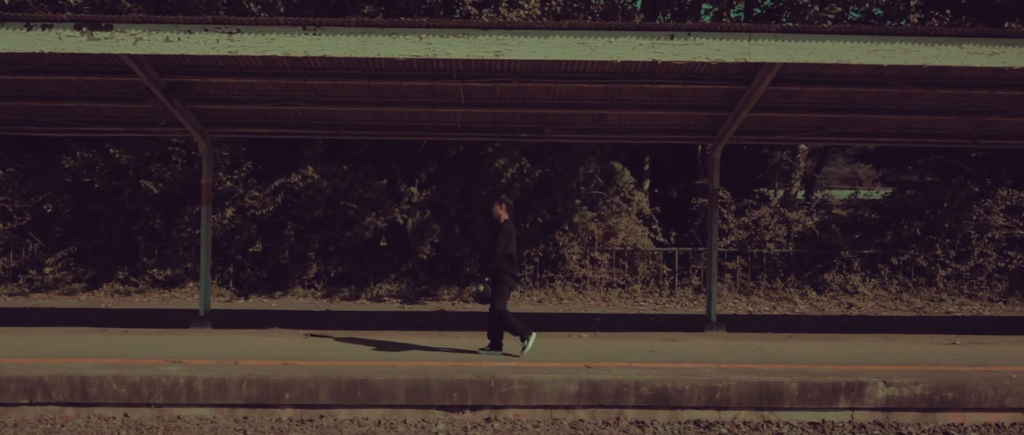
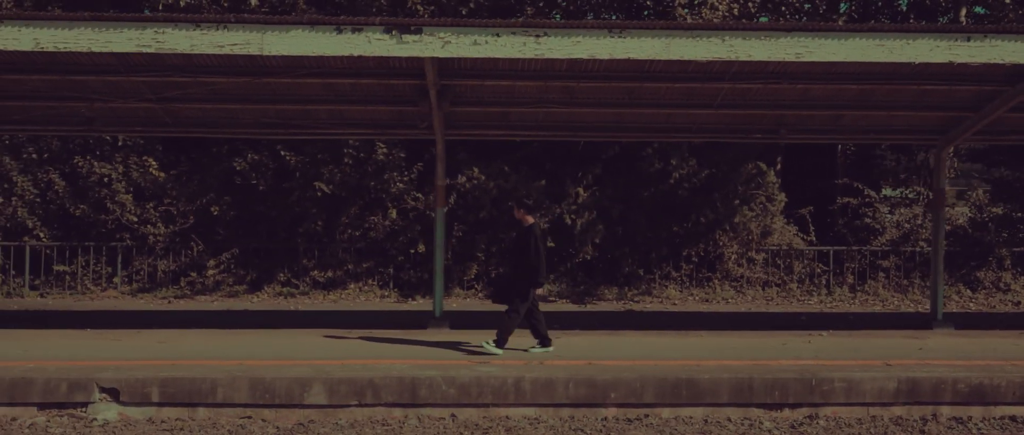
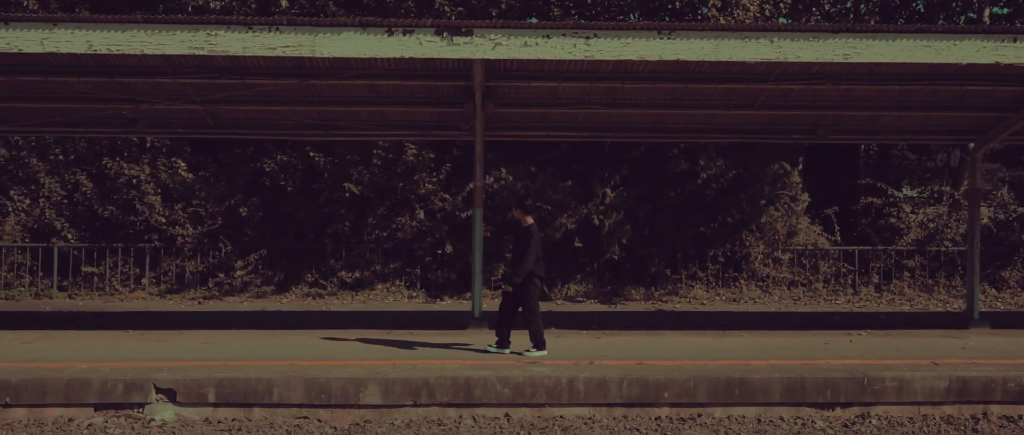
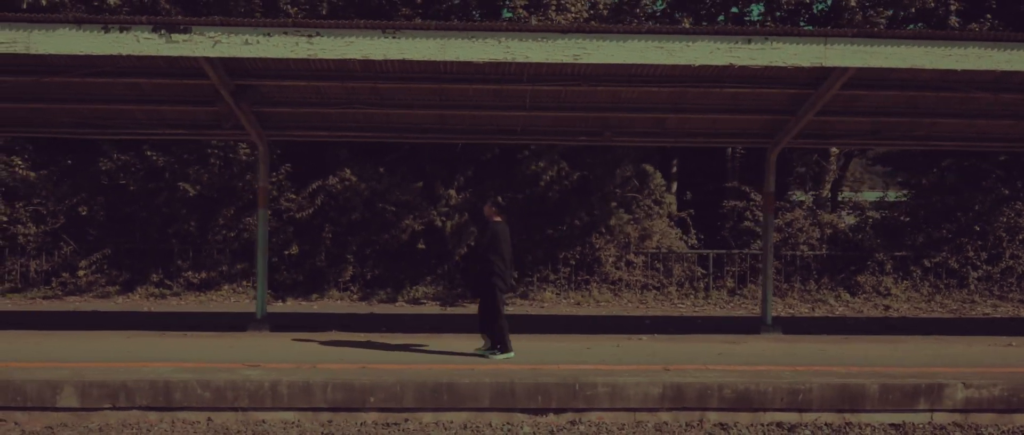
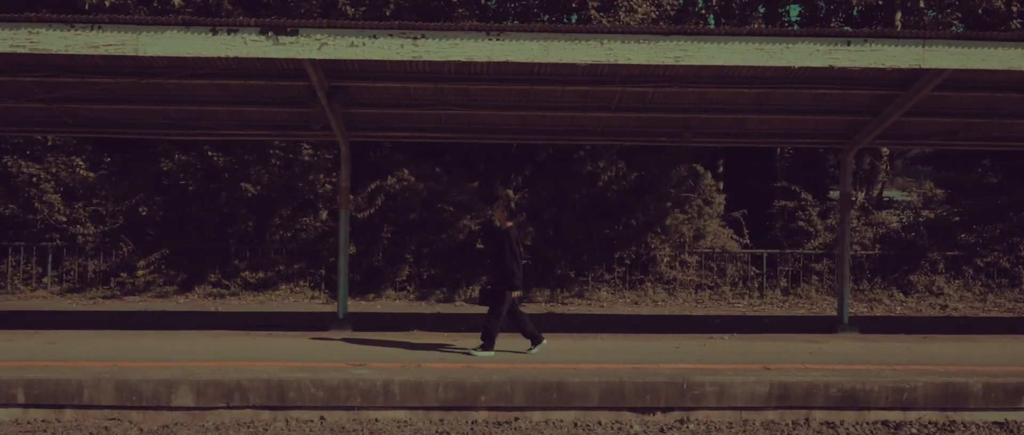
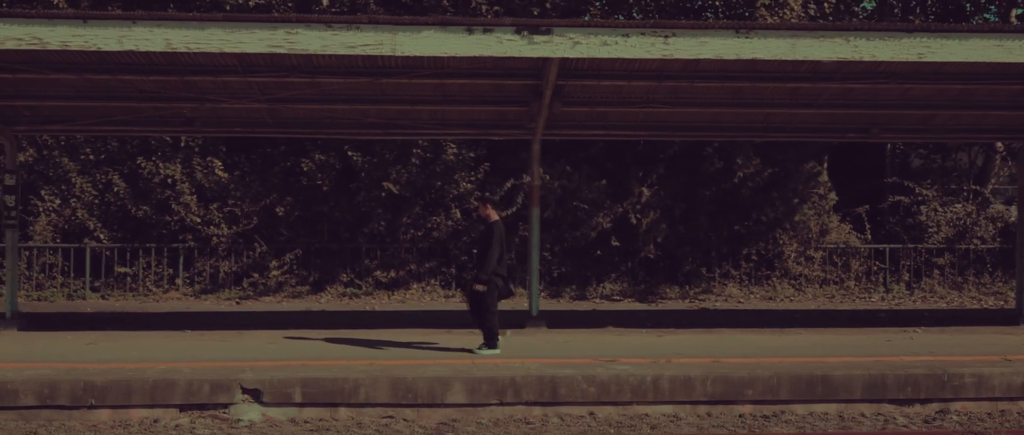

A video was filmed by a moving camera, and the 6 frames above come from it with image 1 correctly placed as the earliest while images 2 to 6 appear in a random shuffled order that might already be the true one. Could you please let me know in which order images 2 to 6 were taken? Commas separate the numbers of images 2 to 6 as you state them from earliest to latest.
4, 5, 2, 3, 6
